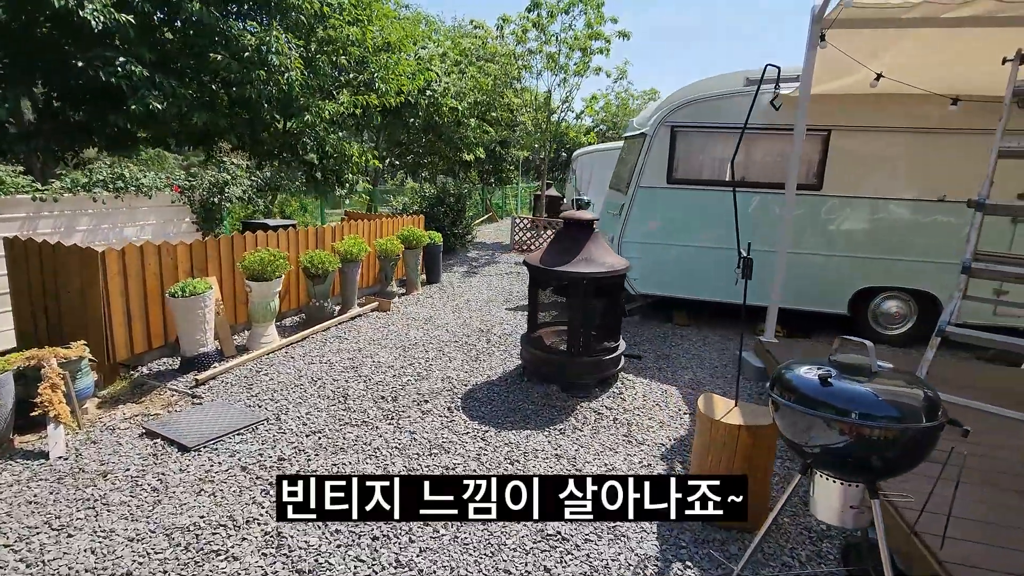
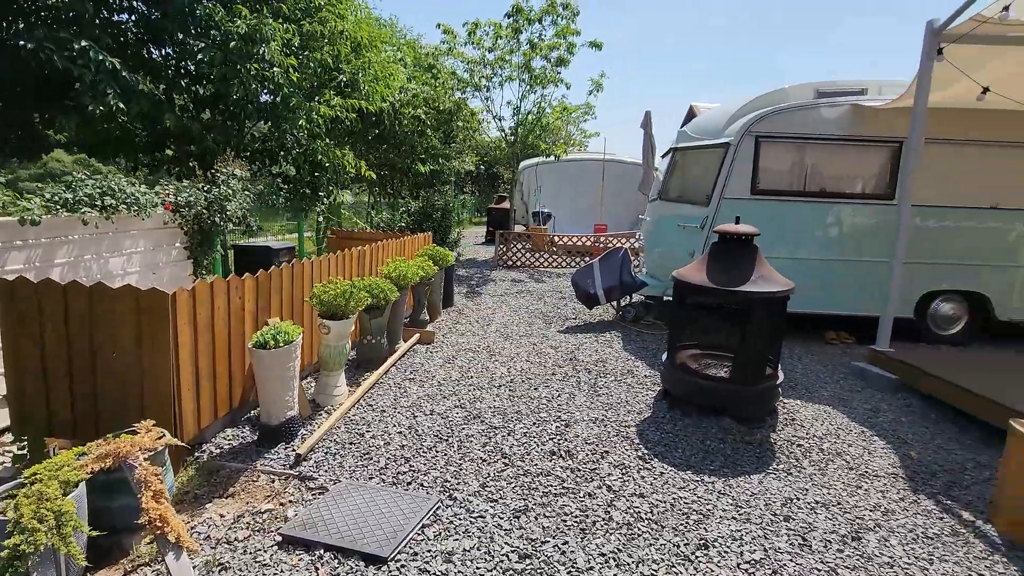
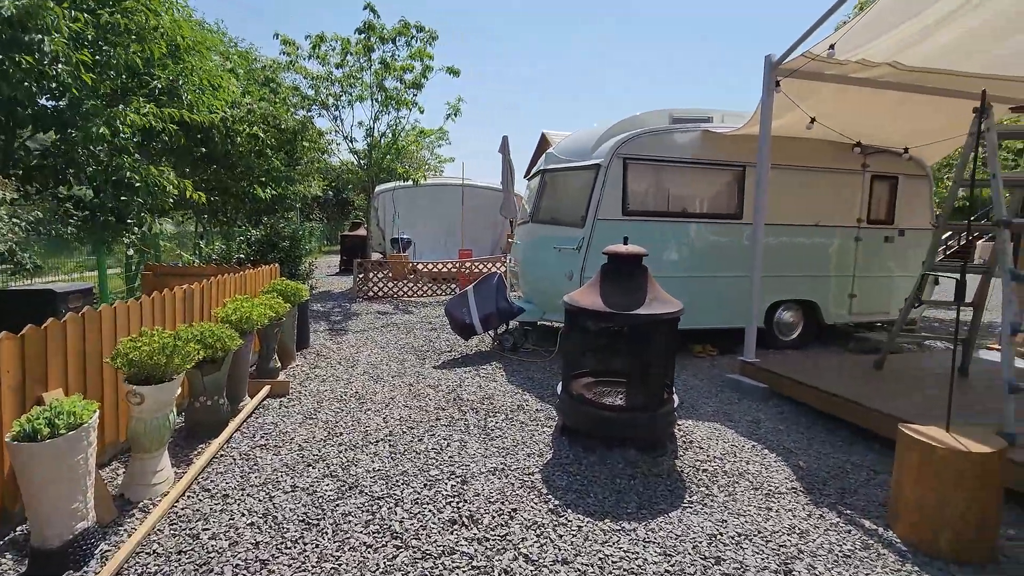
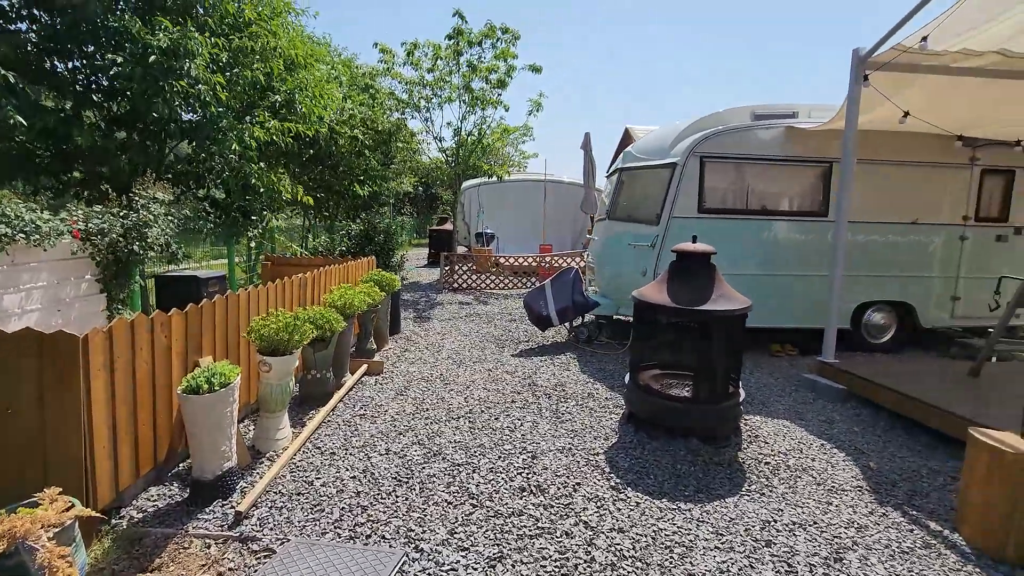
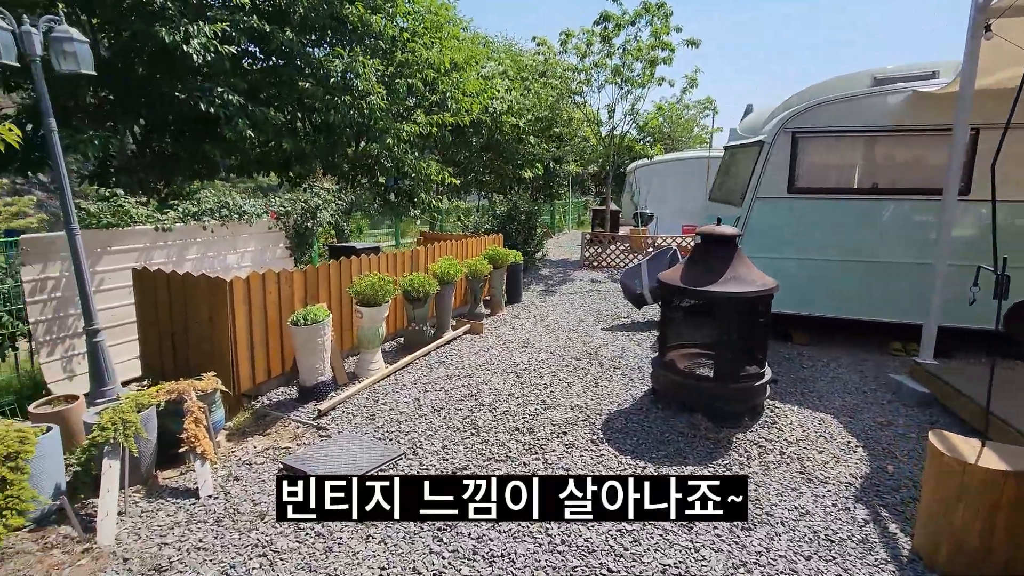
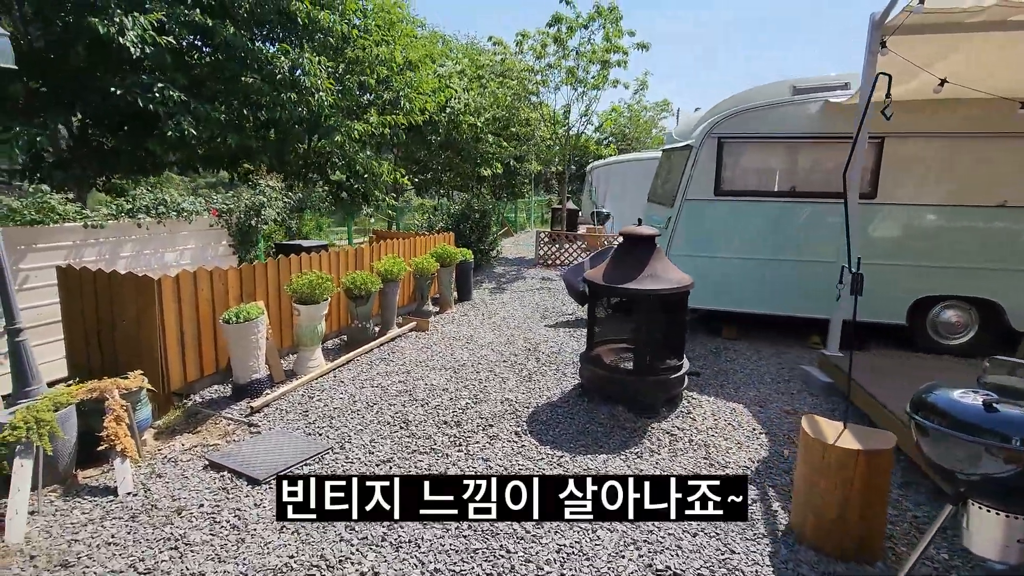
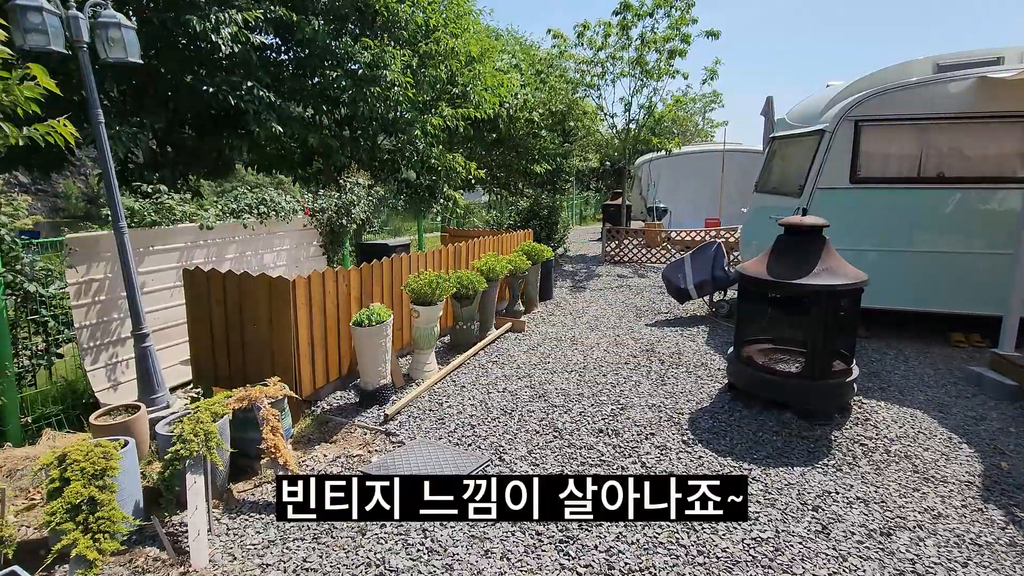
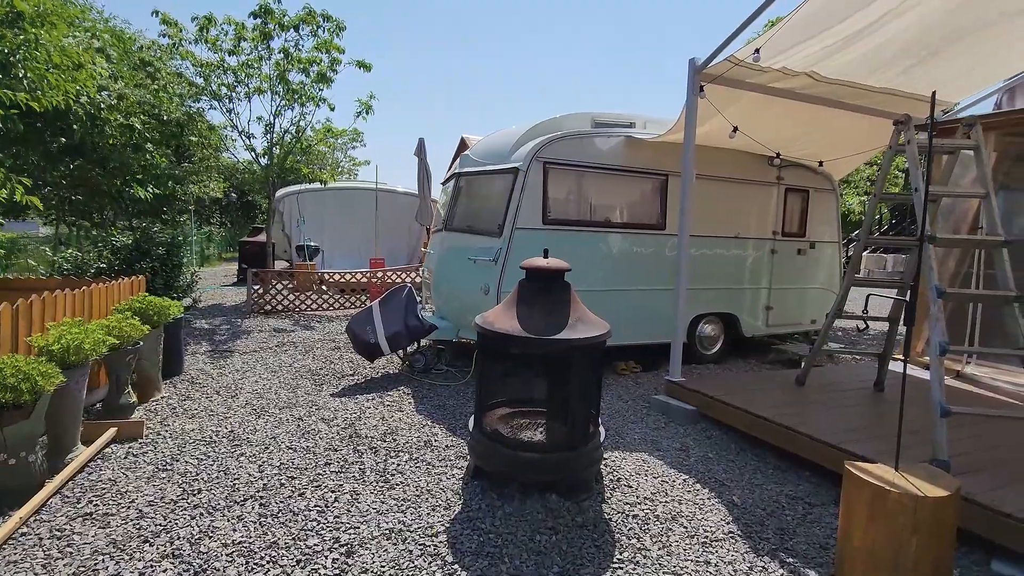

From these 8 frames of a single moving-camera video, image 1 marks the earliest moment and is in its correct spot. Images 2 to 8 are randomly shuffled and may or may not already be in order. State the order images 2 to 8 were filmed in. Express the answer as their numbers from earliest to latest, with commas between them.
6, 5, 7, 2, 4, 3, 8
